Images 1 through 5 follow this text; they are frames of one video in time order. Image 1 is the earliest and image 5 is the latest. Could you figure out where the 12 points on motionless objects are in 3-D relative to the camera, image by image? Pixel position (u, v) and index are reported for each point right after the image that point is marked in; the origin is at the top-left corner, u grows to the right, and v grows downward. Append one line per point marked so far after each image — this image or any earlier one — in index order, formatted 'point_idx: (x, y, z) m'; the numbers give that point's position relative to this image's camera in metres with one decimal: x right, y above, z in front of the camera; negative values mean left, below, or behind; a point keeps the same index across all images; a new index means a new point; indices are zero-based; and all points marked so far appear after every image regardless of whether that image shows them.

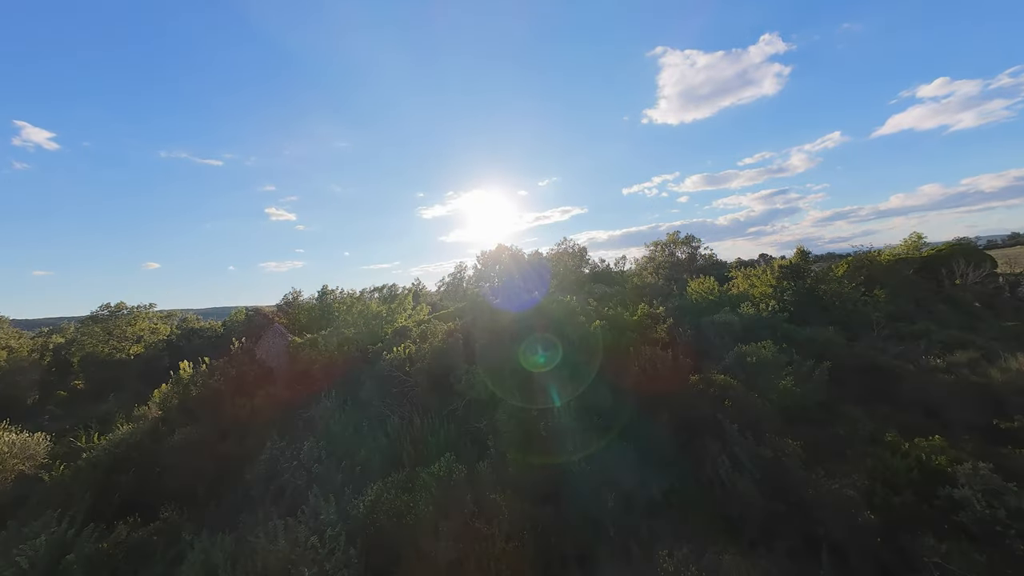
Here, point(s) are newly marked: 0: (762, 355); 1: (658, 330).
0: (+7.9, -2.1, +12.6) m
1: (+5.1, -1.5, +13.9) m
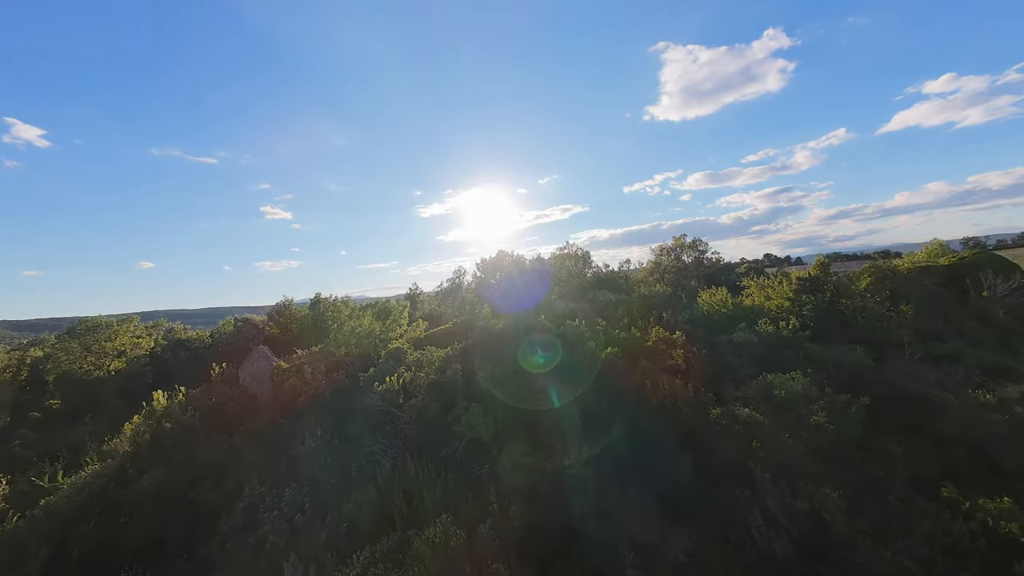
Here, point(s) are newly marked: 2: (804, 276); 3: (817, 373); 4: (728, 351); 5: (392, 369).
0: (+8.0, -2.8, +11.4) m
1: (+5.2, -2.2, +12.8) m
2: (+14.5, +0.5, +20.0) m
3: (+10.5, -3.0, +13.8) m
4: (+8.5, -2.5, +15.9) m
5: (-3.8, -2.6, +12.6) m
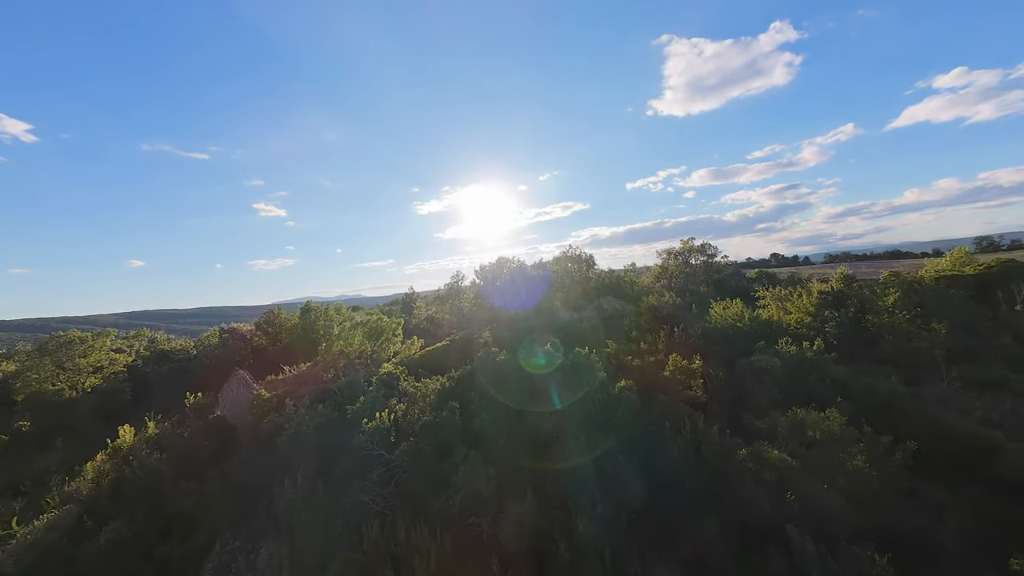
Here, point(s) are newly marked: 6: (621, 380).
0: (+8.1, -3.6, +10.3) m
1: (+5.3, -2.9, +11.6) m
2: (+14.6, -0.1, +18.8) m
3: (+10.6, -3.7, +12.6) m
4: (+8.6, -3.2, +14.7) m
5: (-3.7, -3.3, +11.4) m
6: (+3.1, -2.6, +11.3) m
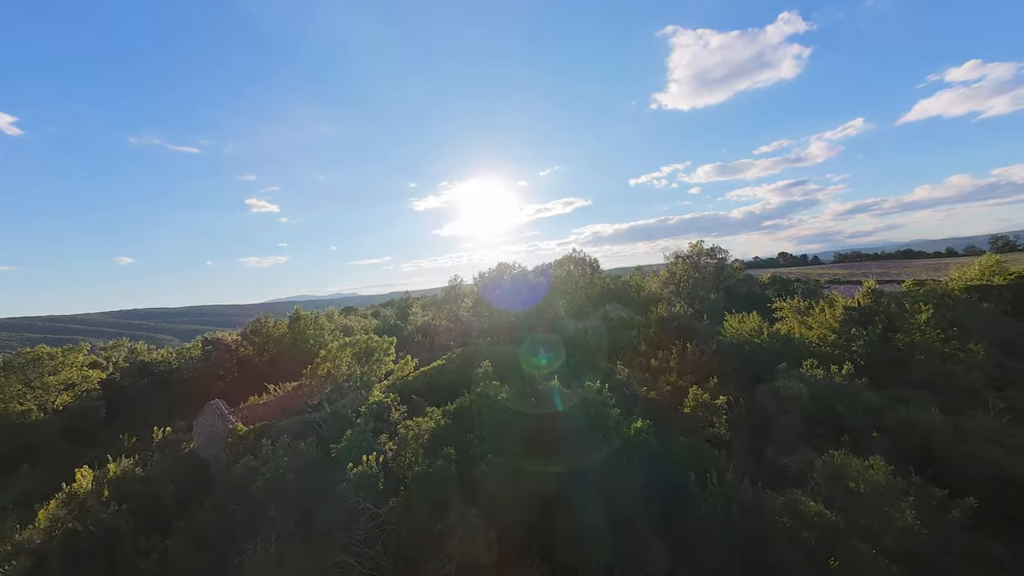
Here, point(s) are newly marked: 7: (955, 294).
0: (+8.1, -4.3, +9.1) m
1: (+5.3, -3.6, +10.4) m
2: (+14.7, -0.7, +17.5) m
3: (+10.6, -4.3, +11.4) m
4: (+8.7, -3.9, +13.5) m
5: (-3.6, -4.0, +10.3) m
6: (+3.1, -3.3, +10.1) m
7: (+20.7, -0.3, +18.8) m
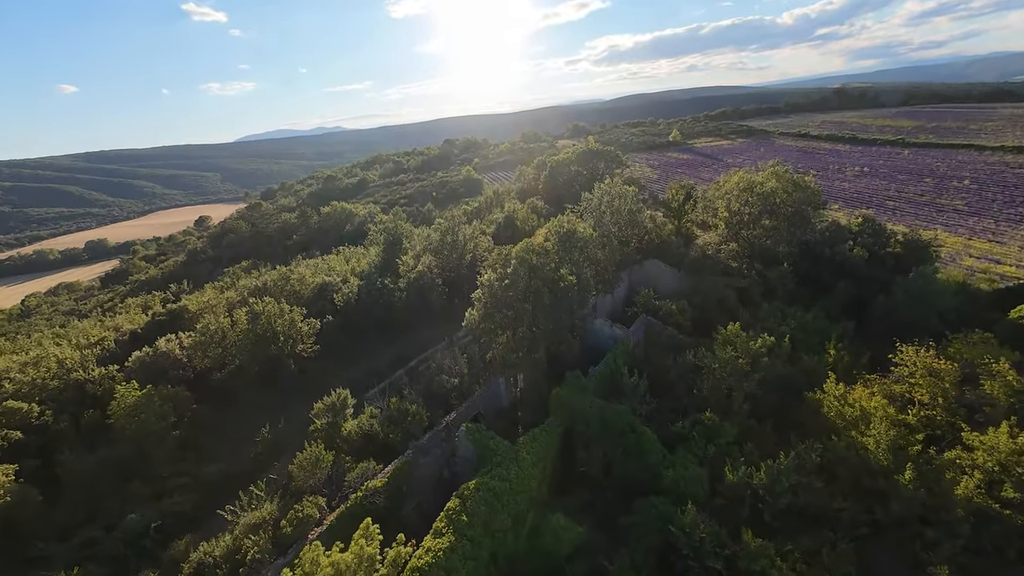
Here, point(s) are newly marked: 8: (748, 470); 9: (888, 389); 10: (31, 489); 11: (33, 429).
0: (+9.1, -11.5, +5.2) m
1: (+6.3, -10.4, +6.2) m
2: (+15.7, -4.9, +11.4) m
3: (+11.6, -10.6, +7.4) m
4: (+9.6, -9.4, +9.1) m
5: (-2.7, -10.9, +6.4) m
6: (+4.1, -10.2, +5.9) m
7: (+21.6, -3.9, +12.4) m
8: (+8.4, -6.6, +14.3) m
9: (+15.1, -4.1, +16.0) m
10: (-20.5, -8.6, +17.2) m
11: (-23.8, -7.0, +20.1) m
